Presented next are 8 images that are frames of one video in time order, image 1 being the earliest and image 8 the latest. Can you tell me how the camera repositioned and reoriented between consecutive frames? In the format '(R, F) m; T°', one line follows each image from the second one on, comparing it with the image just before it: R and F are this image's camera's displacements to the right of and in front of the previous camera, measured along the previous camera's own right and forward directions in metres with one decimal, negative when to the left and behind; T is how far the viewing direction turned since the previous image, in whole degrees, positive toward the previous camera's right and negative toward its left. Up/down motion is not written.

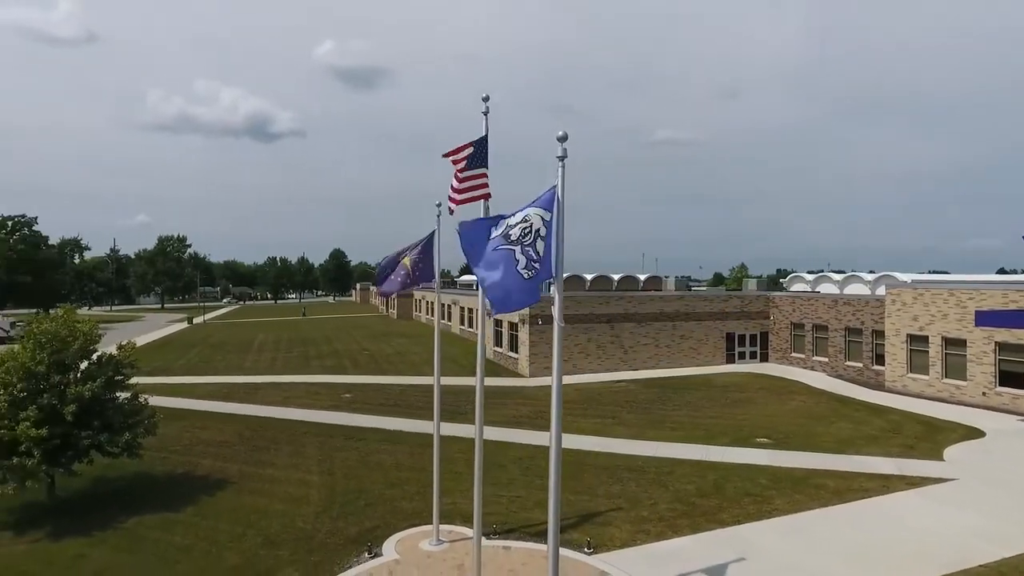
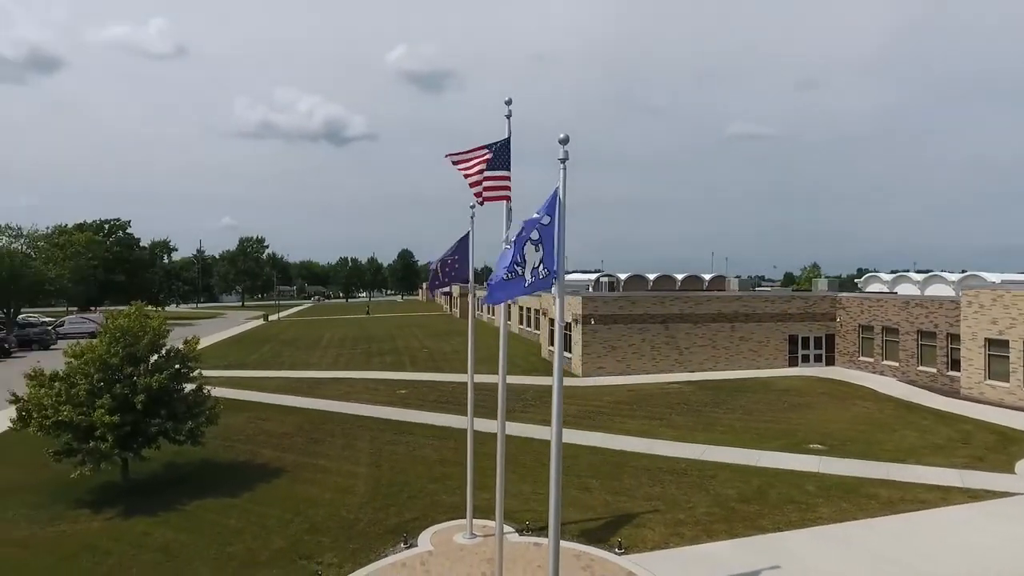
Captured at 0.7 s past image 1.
(+0.6, -0.1) m; -6°
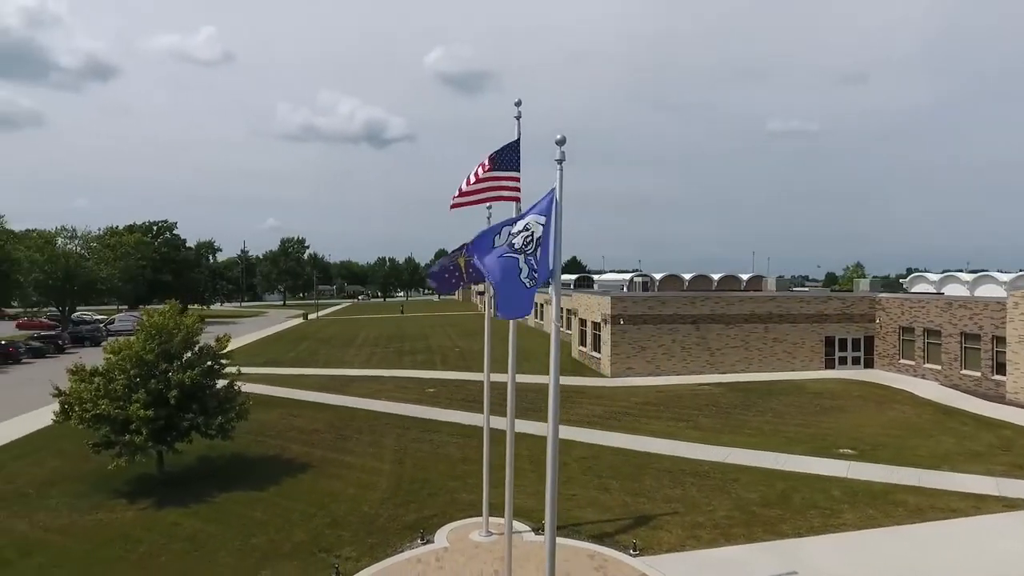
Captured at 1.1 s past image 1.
(+0.4, -0.1) m; -3°
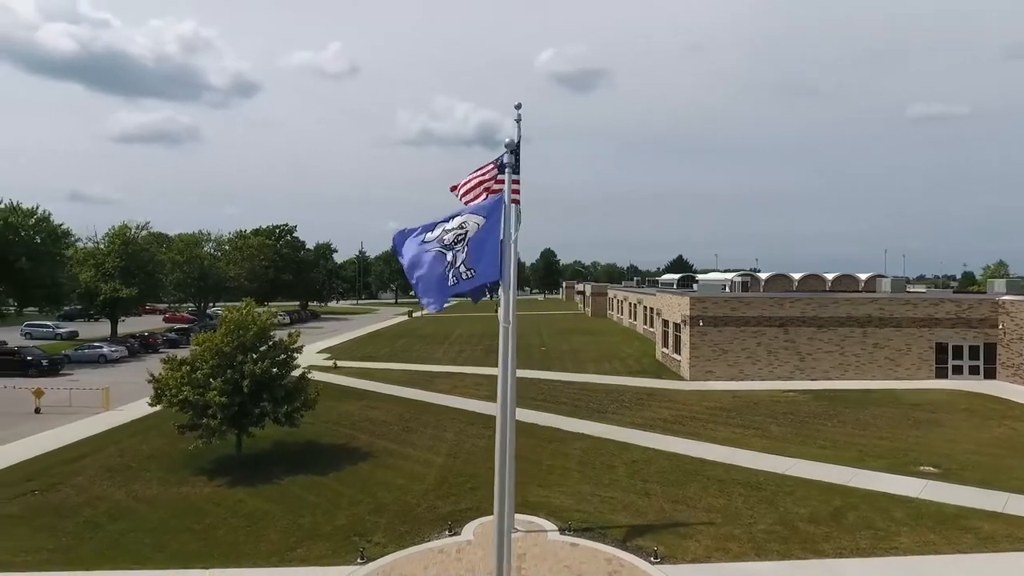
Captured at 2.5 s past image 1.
(+1.6, 0.0) m; -10°
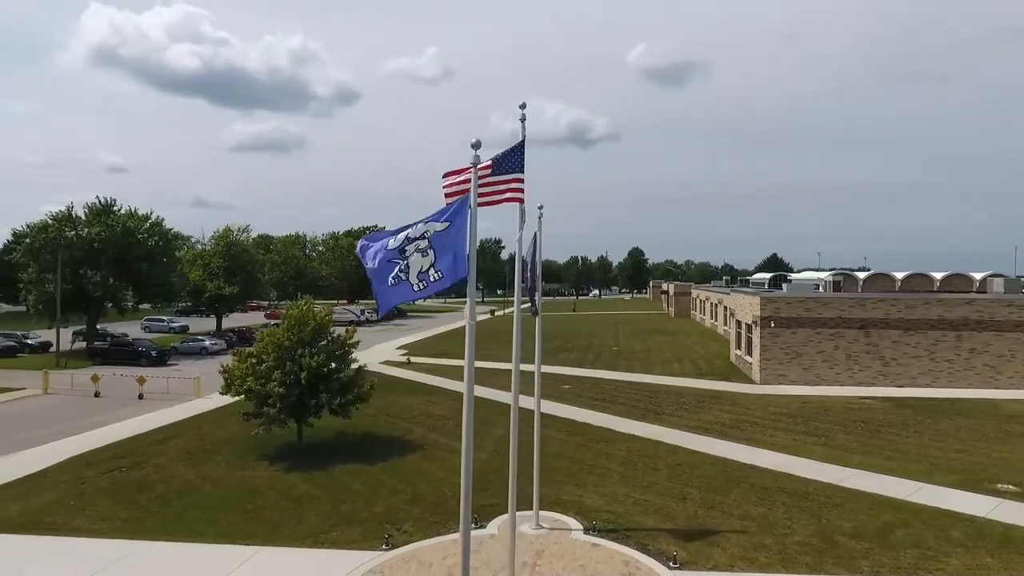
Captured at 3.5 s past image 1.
(+1.3, 0.0) m; -8°
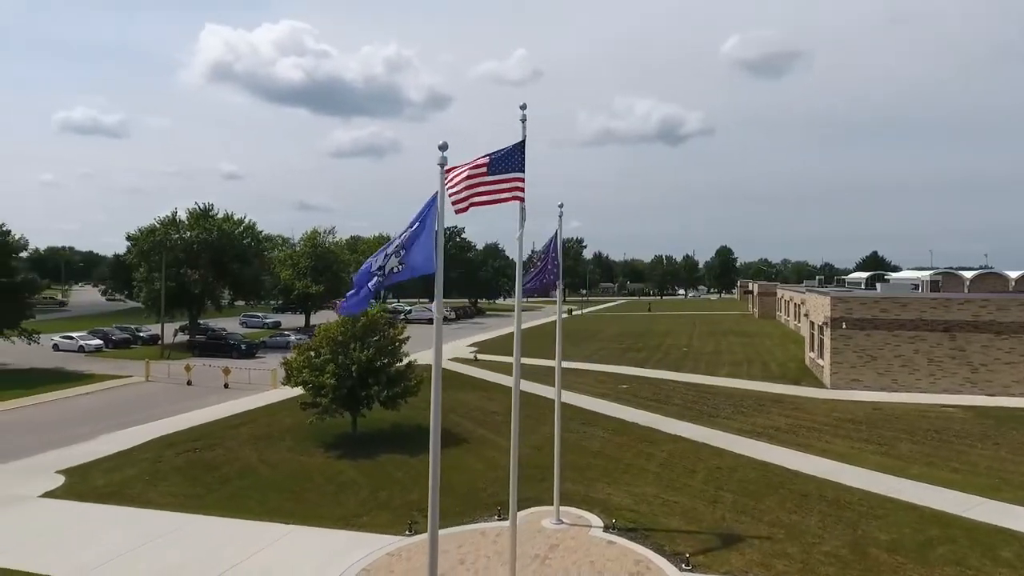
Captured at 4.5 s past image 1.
(+1.3, -0.1) m; -8°
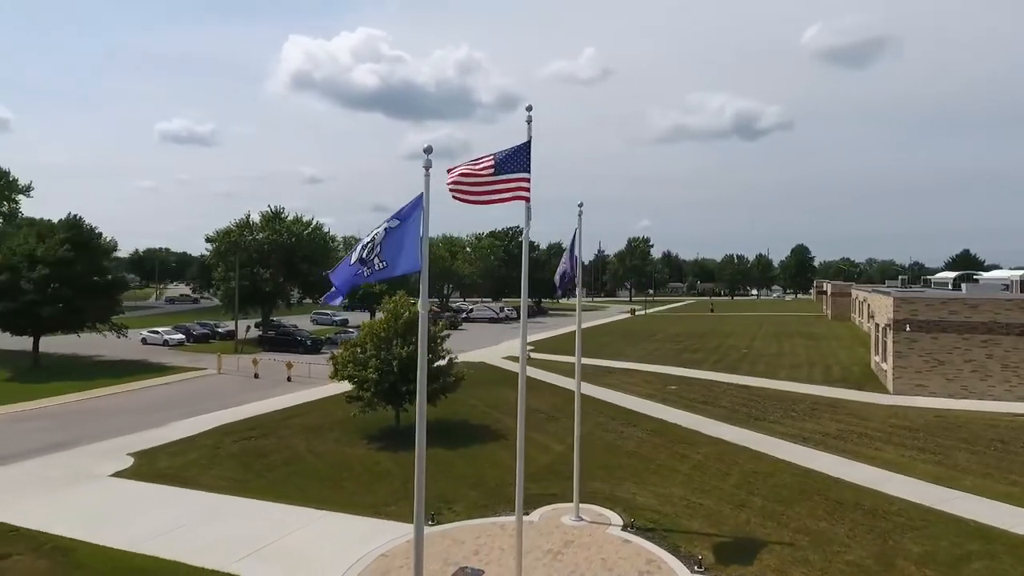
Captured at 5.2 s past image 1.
(+1.0, -0.1) m; -6°
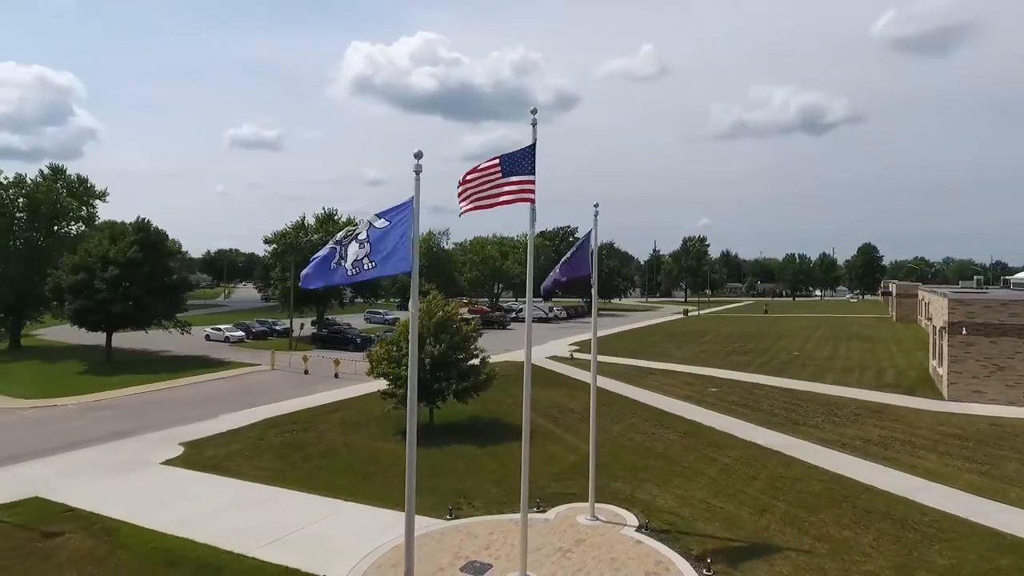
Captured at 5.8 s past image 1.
(+0.8, -0.1) m; -5°
